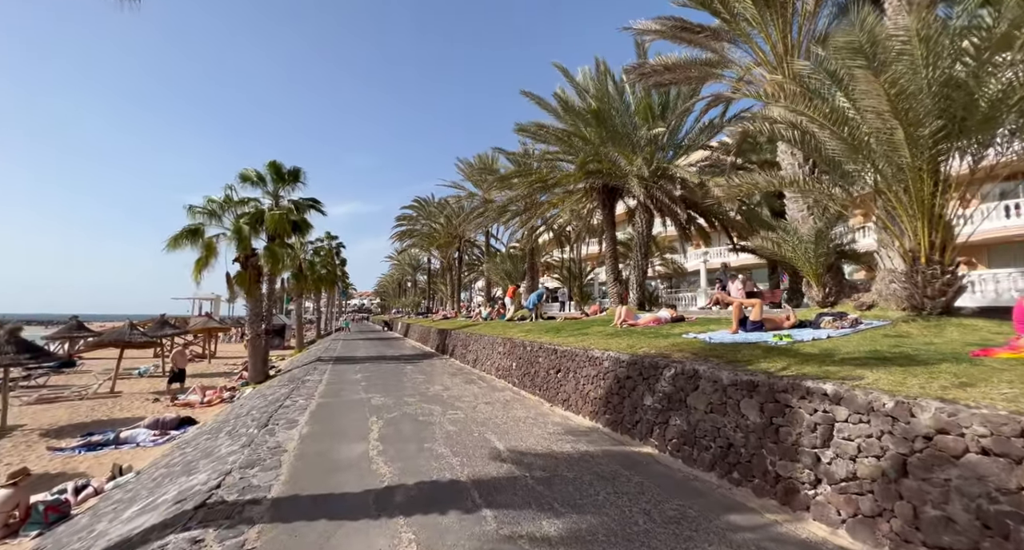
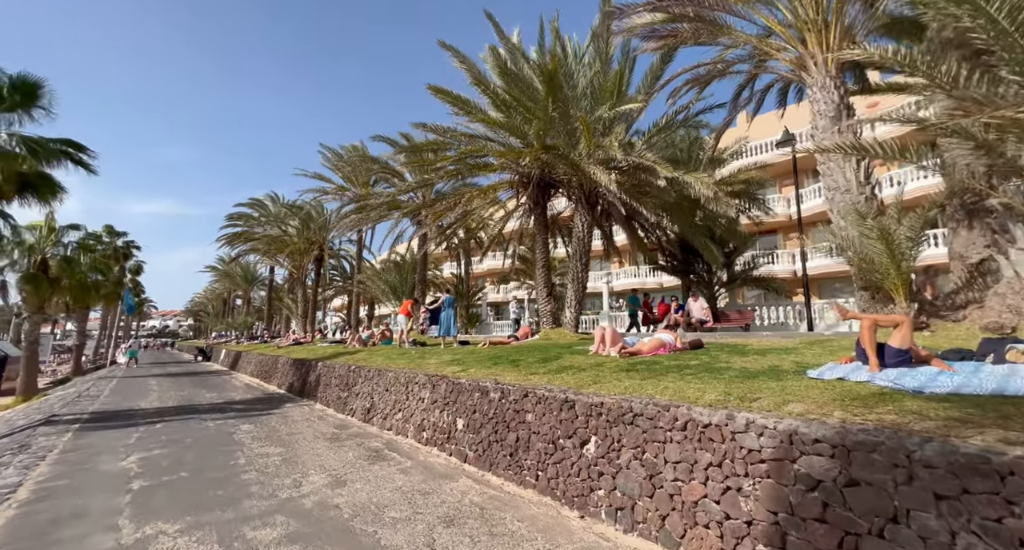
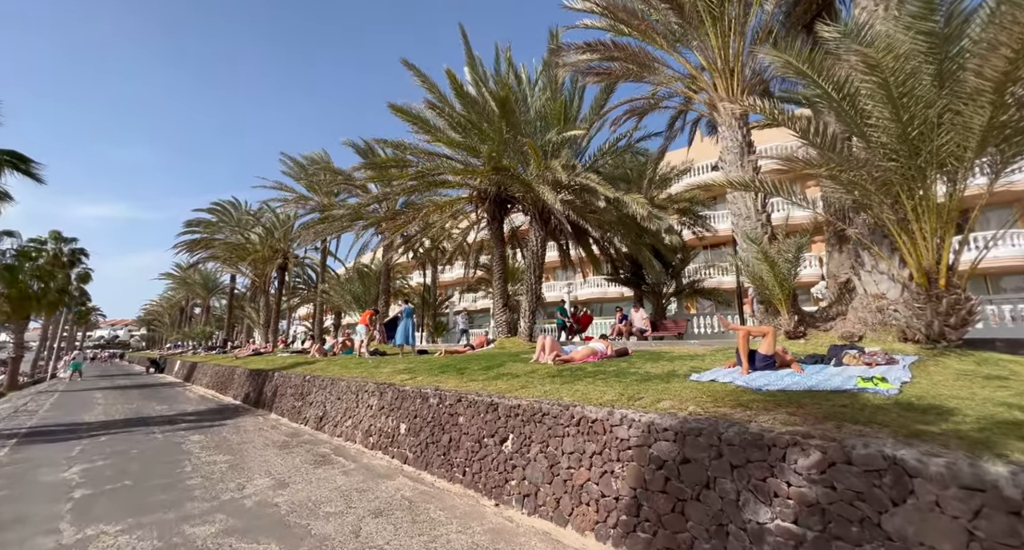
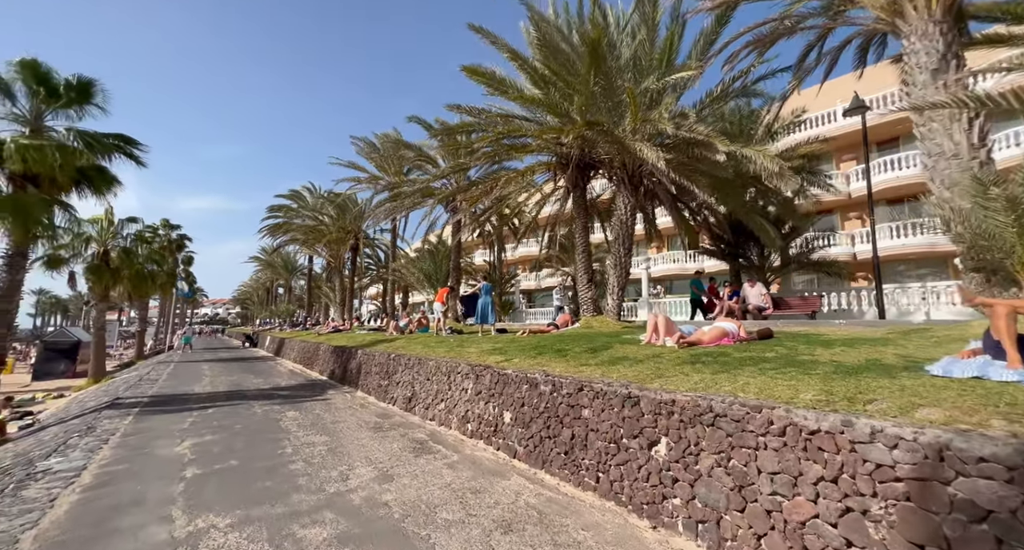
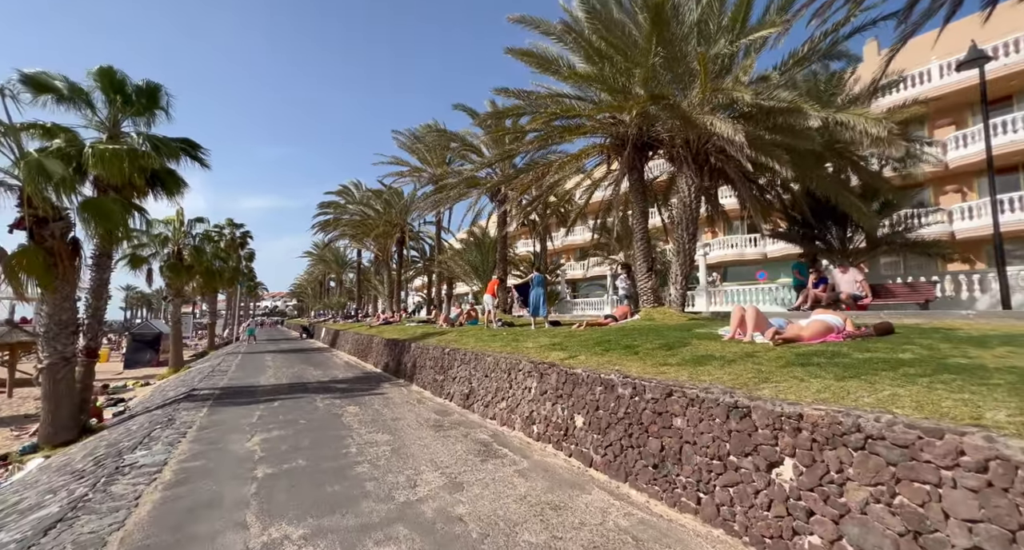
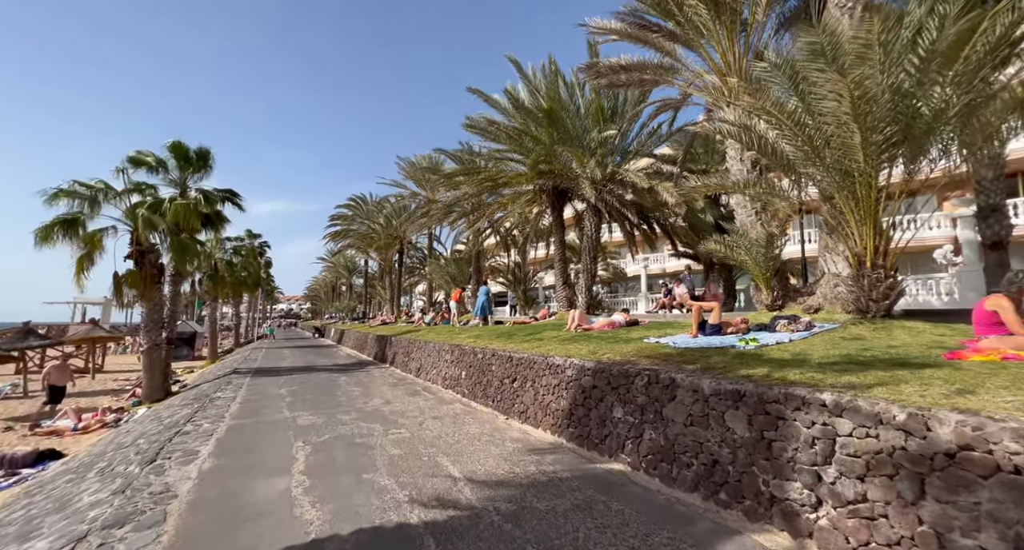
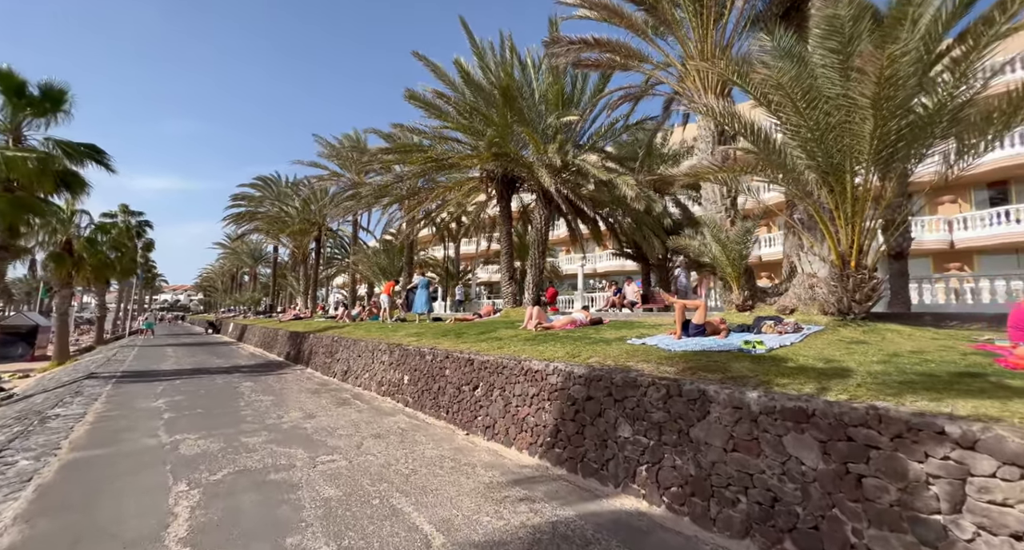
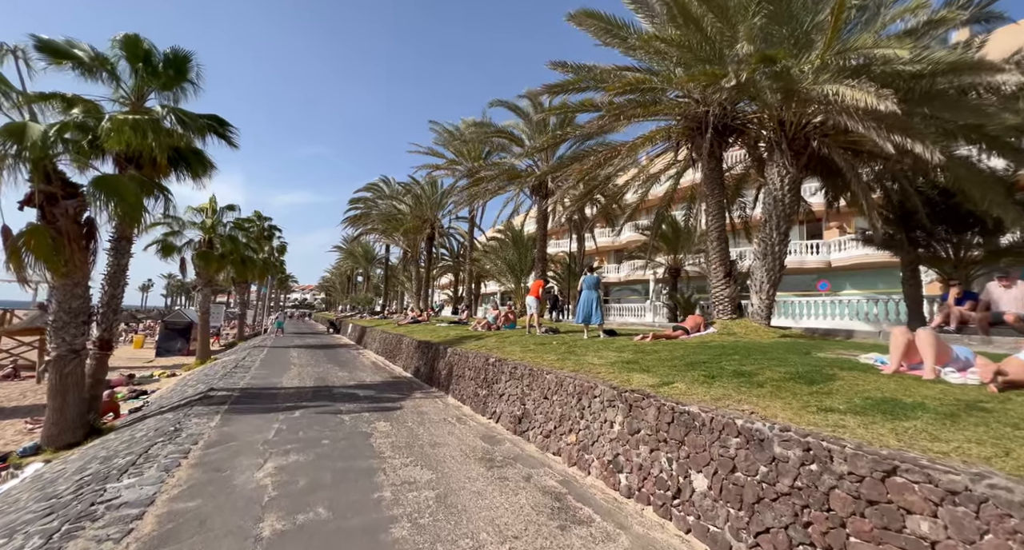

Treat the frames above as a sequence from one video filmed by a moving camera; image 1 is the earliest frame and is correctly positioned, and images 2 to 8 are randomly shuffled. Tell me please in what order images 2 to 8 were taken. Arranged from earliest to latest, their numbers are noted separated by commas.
6, 7, 3, 2, 4, 5, 8
